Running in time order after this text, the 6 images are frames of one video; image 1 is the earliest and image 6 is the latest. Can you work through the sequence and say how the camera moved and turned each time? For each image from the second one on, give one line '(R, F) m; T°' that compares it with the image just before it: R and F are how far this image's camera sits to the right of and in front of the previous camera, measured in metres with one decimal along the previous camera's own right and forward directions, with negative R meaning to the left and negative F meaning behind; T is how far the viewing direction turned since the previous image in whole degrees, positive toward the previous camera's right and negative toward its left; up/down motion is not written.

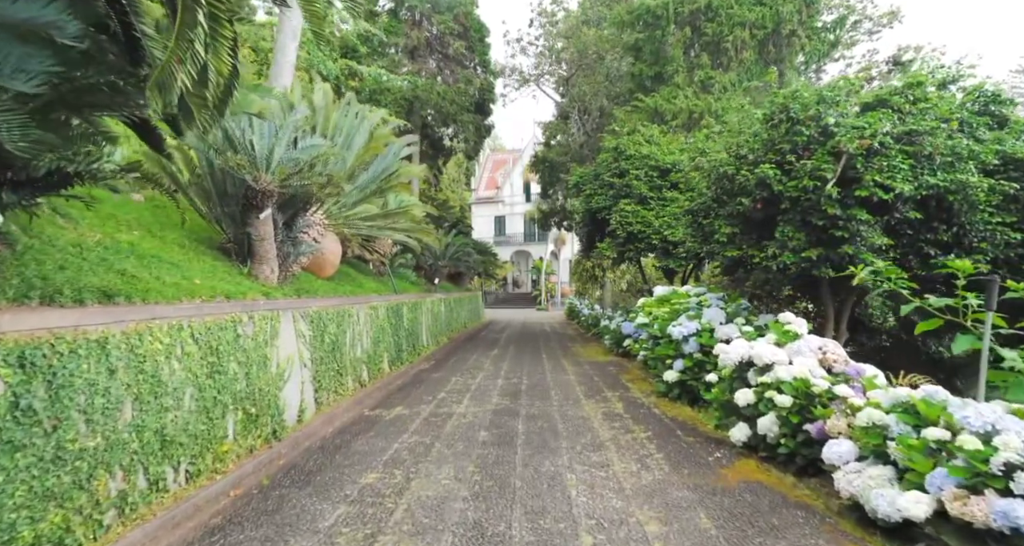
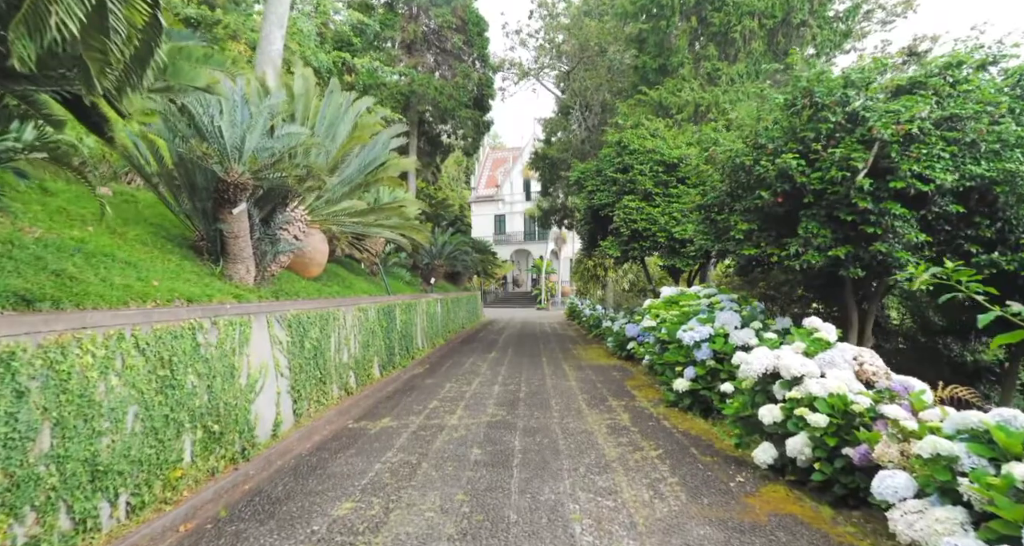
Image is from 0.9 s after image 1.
(0.0, +0.5) m; 0°
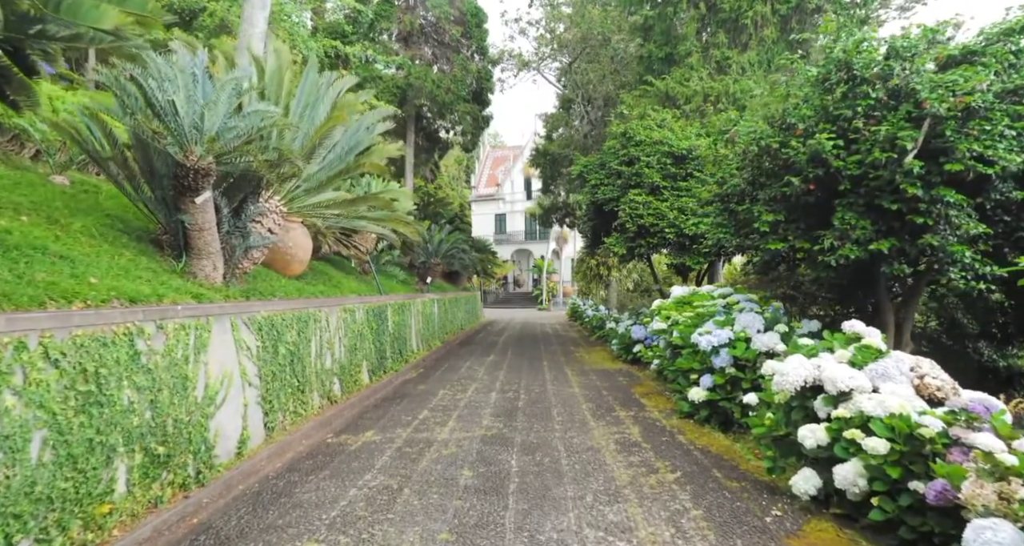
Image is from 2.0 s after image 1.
(0.0, +0.6) m; 0°
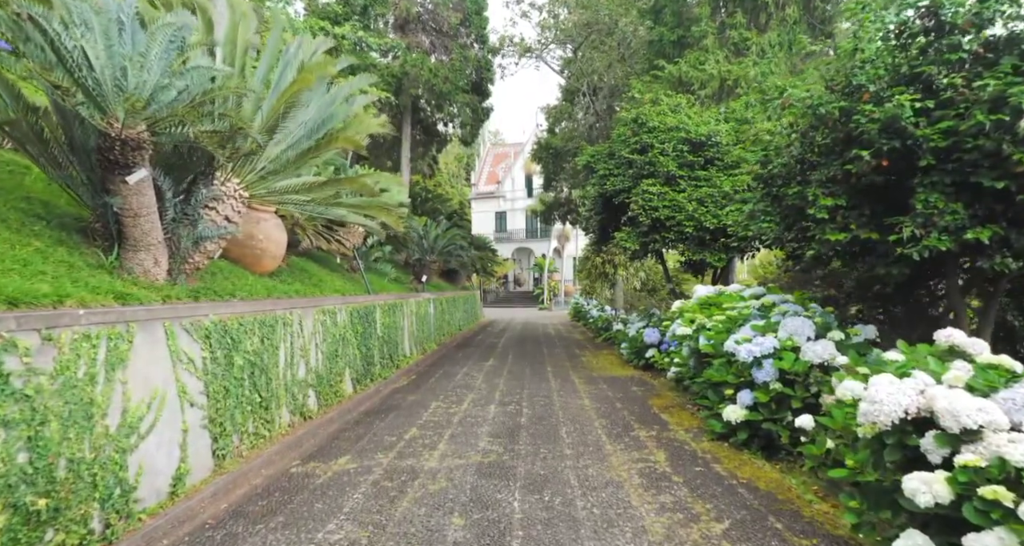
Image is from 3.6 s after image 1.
(0.0, +0.9) m; 0°
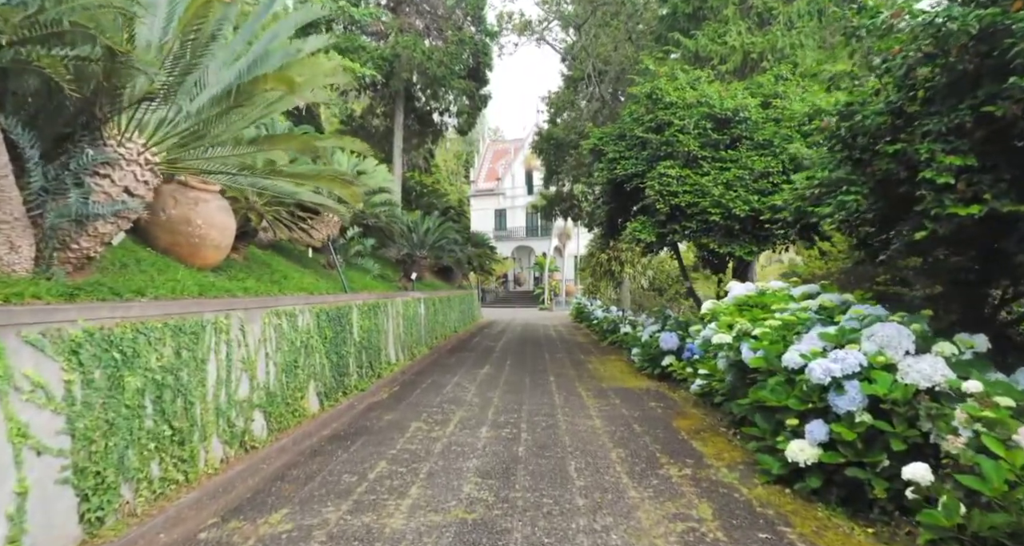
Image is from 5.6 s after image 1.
(0.0, +1.2) m; 0°
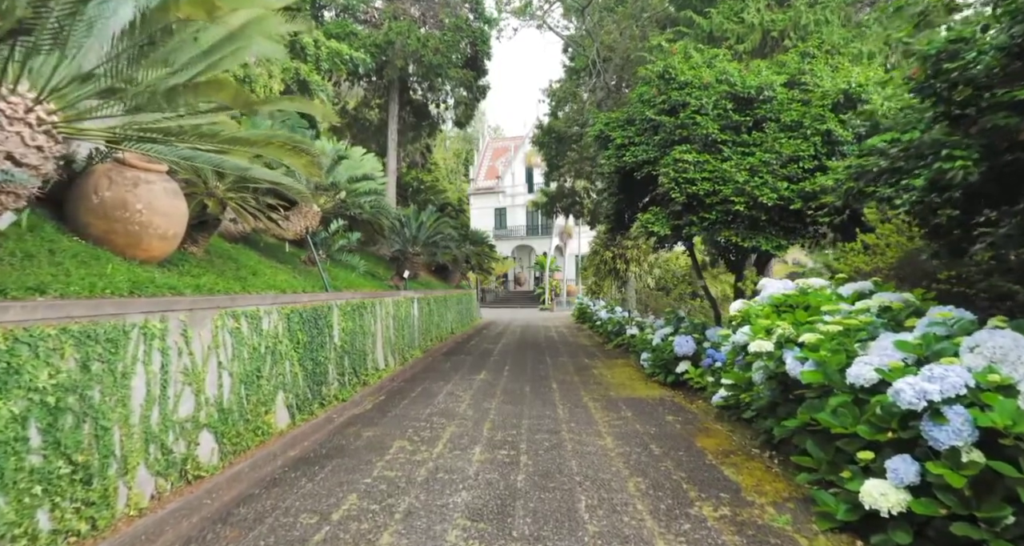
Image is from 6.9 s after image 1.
(0.0, +0.8) m; 0°
